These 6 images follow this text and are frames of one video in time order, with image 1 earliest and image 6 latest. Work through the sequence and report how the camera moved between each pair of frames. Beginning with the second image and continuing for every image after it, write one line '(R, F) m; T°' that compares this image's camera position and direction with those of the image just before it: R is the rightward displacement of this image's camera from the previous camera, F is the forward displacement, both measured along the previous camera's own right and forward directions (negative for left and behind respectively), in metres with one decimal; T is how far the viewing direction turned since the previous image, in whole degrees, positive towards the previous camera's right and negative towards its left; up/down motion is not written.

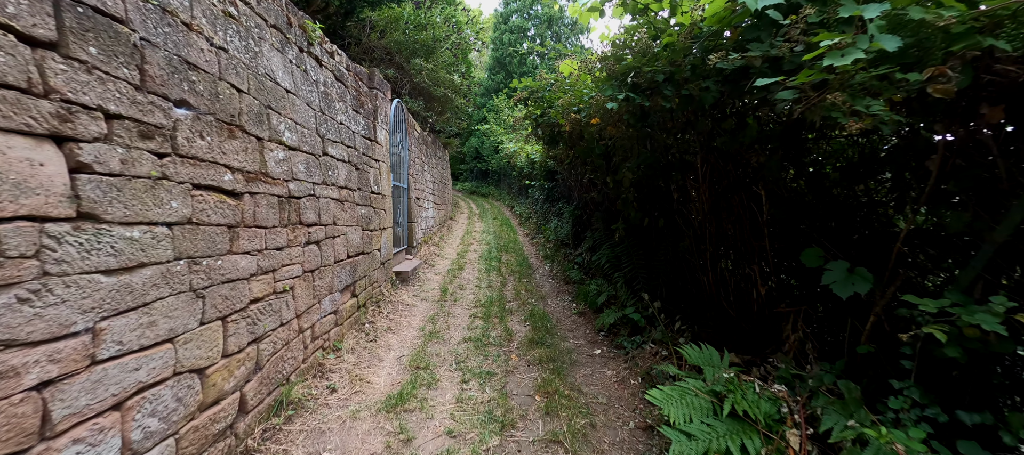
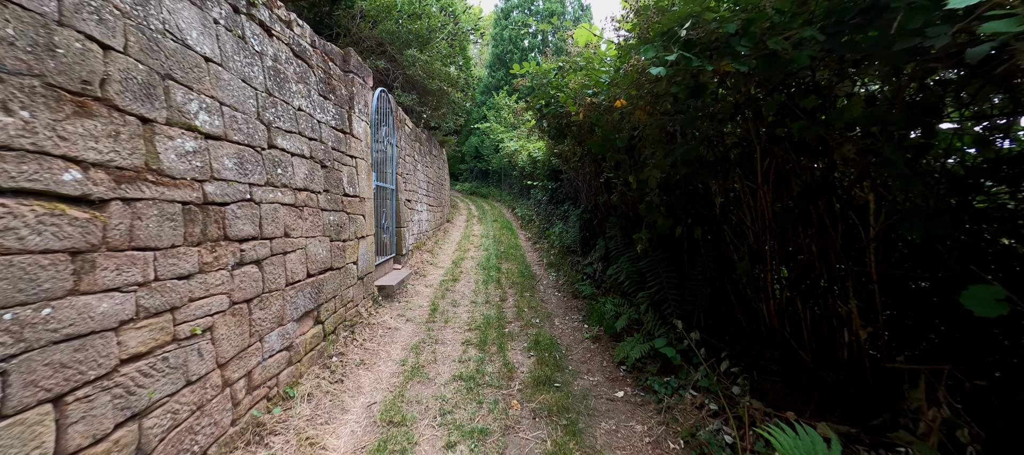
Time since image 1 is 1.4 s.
(0.0, +0.6) m; 0°
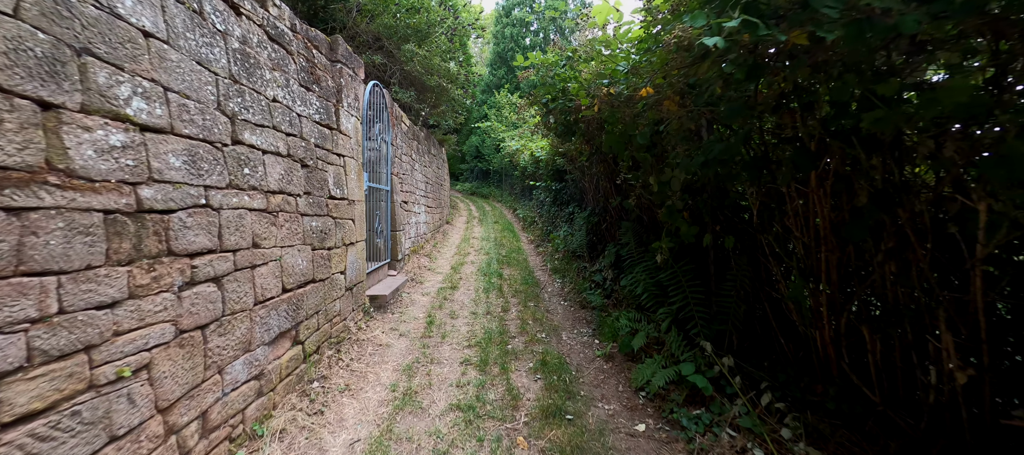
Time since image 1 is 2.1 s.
(0.0, +0.3) m; 0°
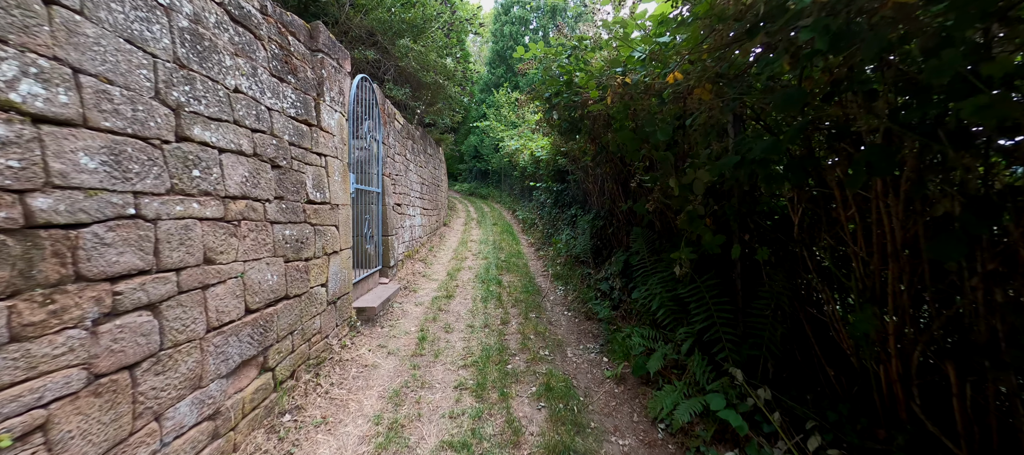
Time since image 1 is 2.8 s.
(0.0, +0.3) m; 0°
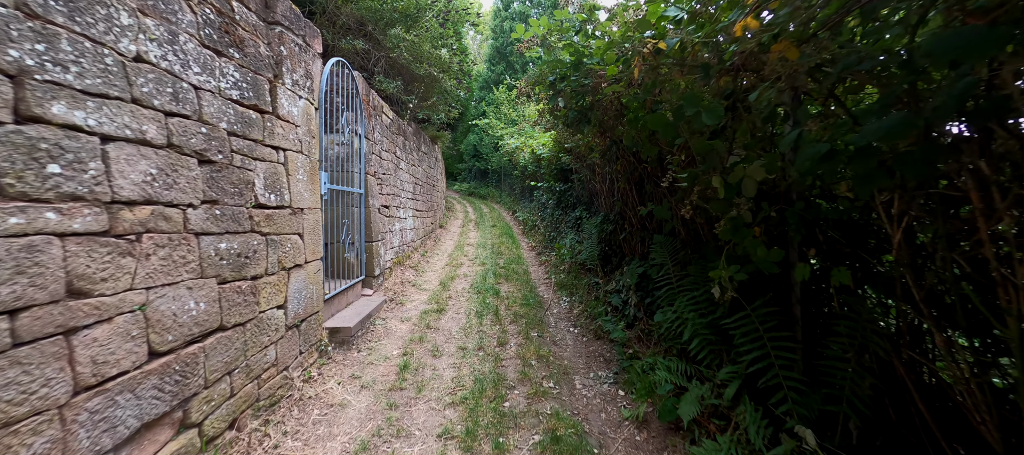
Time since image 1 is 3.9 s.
(0.0, +0.5) m; 0°
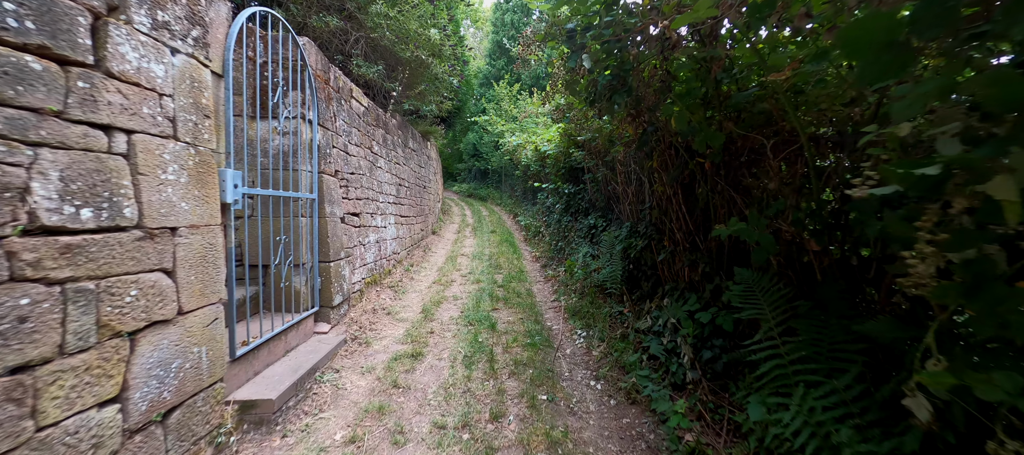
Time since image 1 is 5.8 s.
(0.0, +0.9) m; 0°
